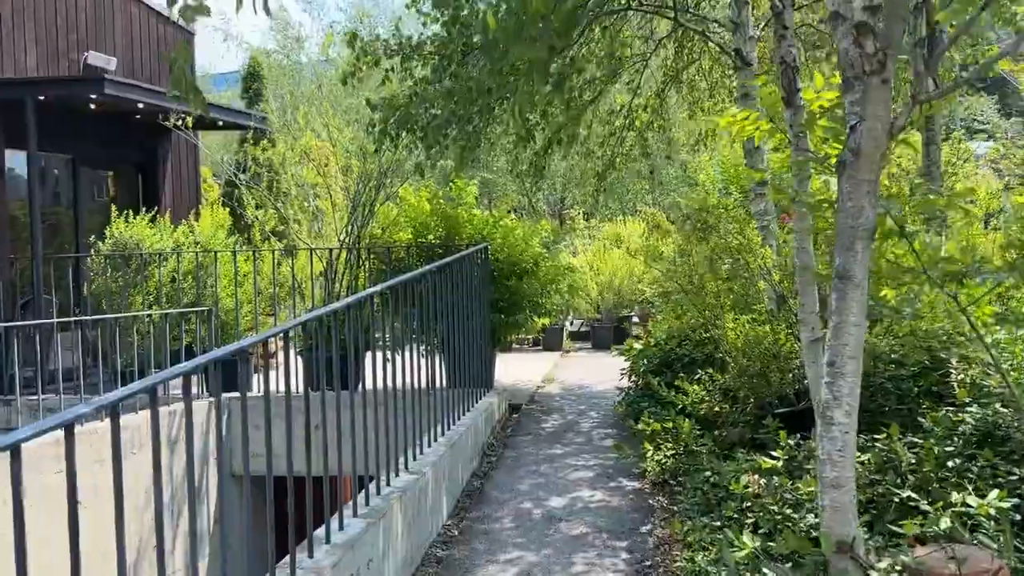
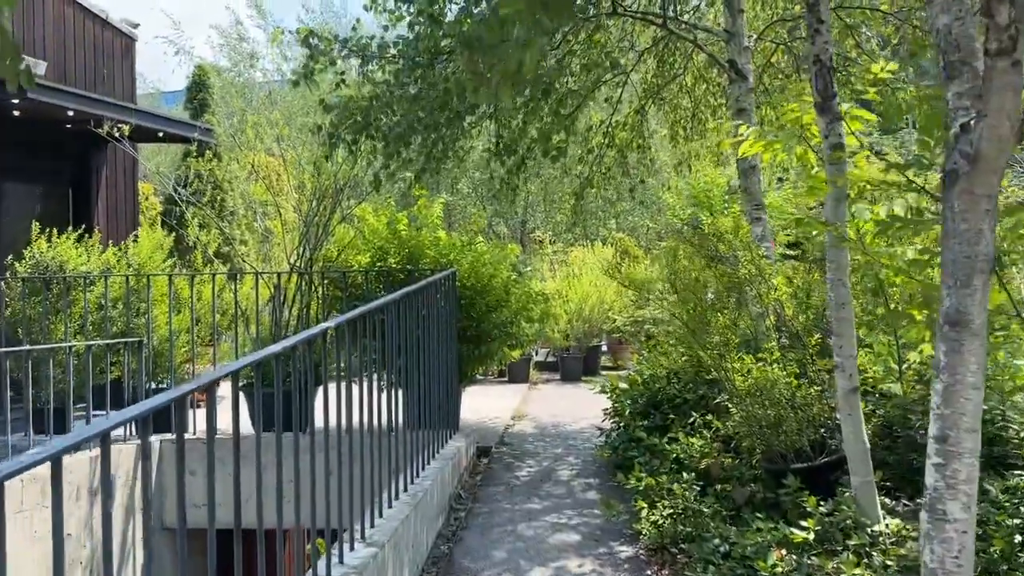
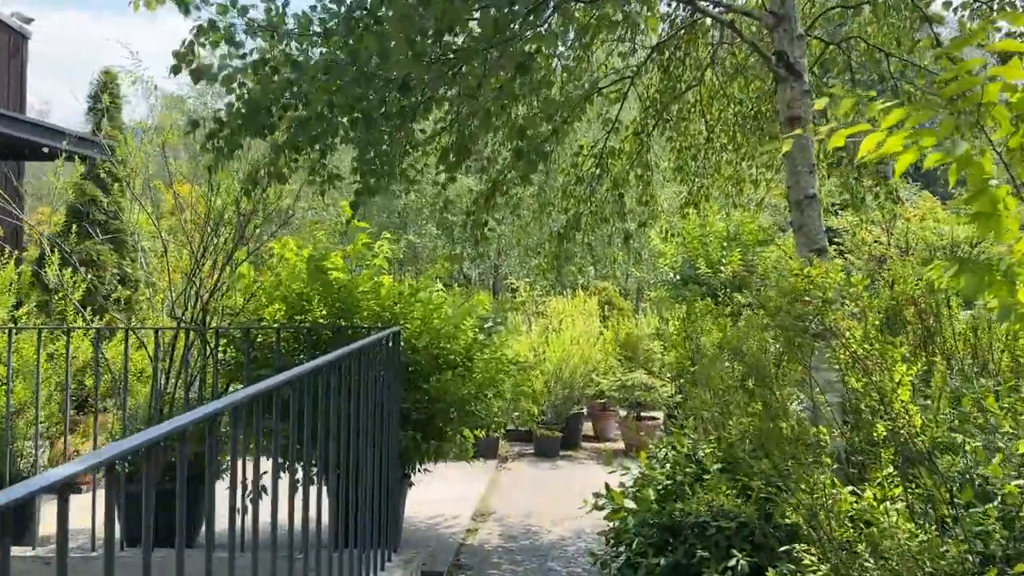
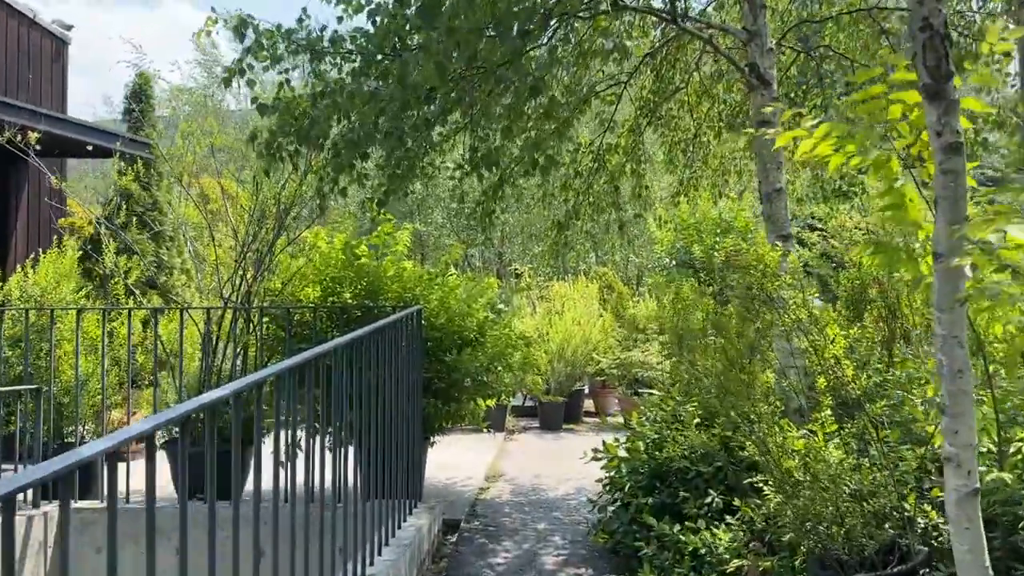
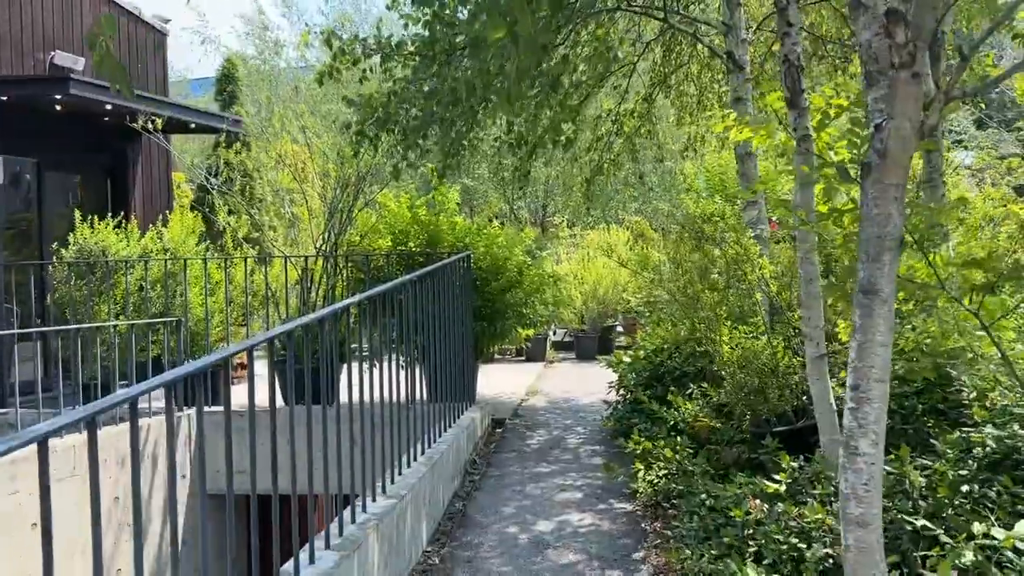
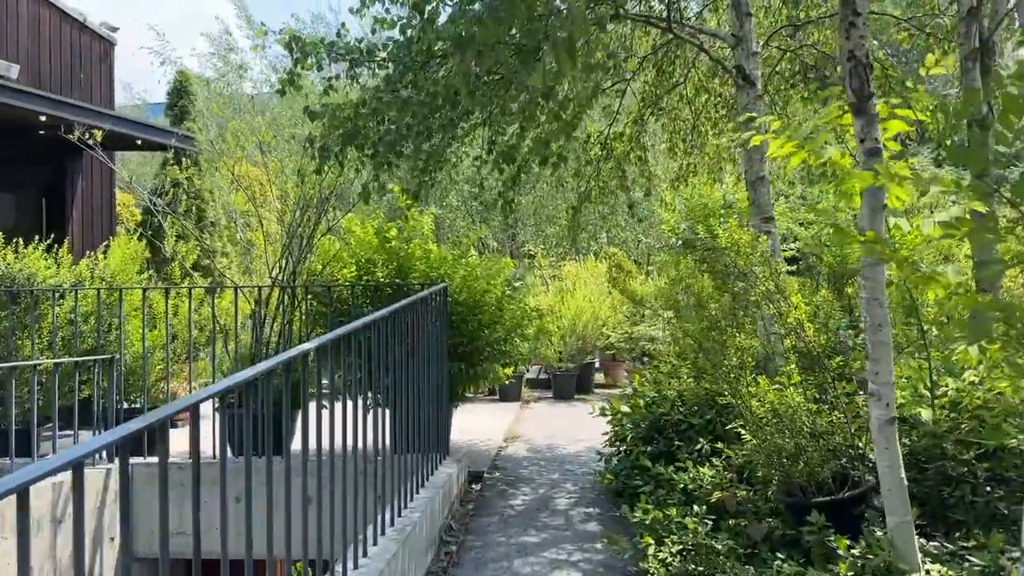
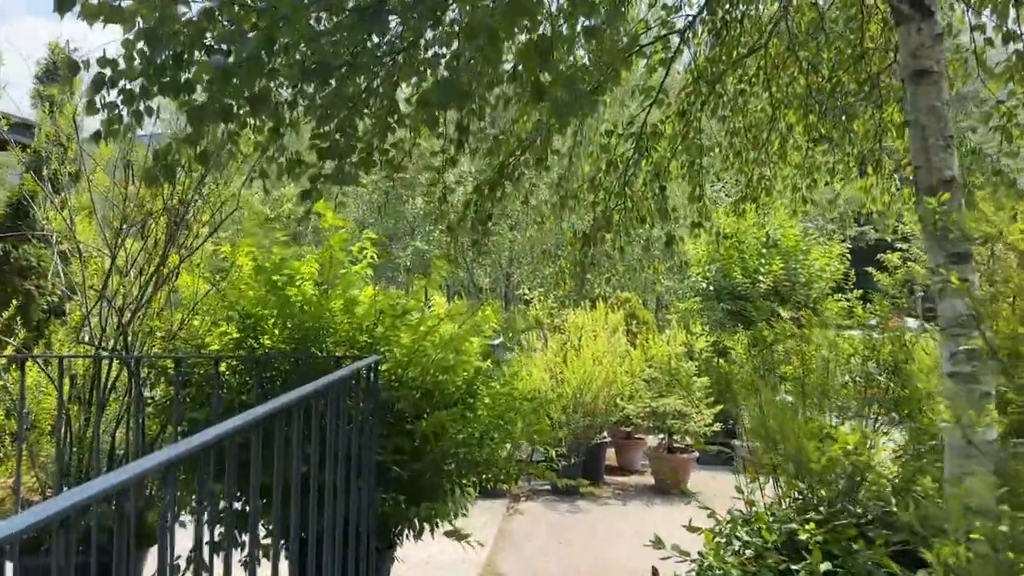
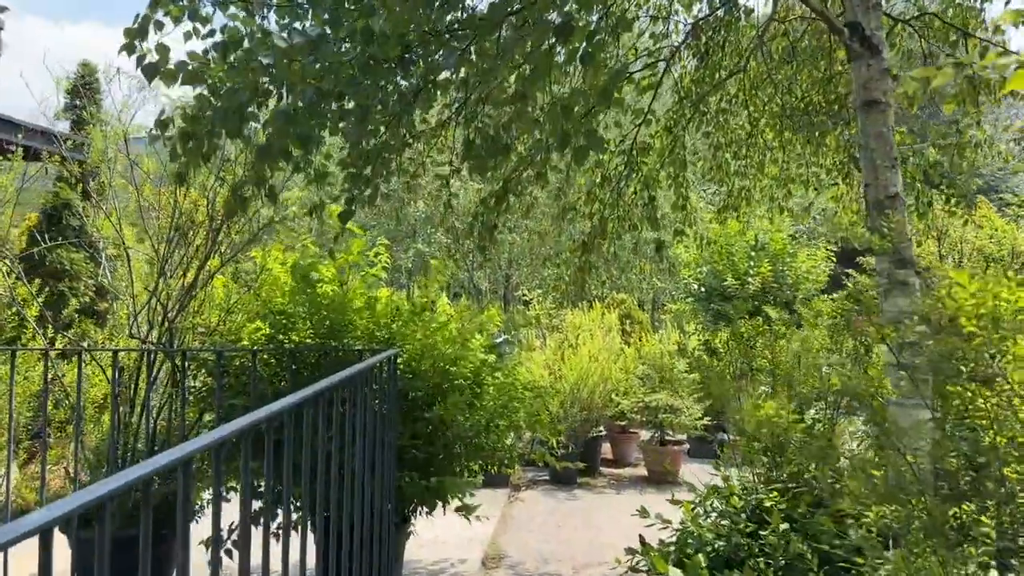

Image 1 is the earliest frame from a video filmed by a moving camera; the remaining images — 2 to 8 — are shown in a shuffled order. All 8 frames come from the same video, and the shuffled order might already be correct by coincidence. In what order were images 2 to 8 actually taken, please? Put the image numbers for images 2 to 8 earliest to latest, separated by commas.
5, 2, 6, 4, 3, 8, 7
